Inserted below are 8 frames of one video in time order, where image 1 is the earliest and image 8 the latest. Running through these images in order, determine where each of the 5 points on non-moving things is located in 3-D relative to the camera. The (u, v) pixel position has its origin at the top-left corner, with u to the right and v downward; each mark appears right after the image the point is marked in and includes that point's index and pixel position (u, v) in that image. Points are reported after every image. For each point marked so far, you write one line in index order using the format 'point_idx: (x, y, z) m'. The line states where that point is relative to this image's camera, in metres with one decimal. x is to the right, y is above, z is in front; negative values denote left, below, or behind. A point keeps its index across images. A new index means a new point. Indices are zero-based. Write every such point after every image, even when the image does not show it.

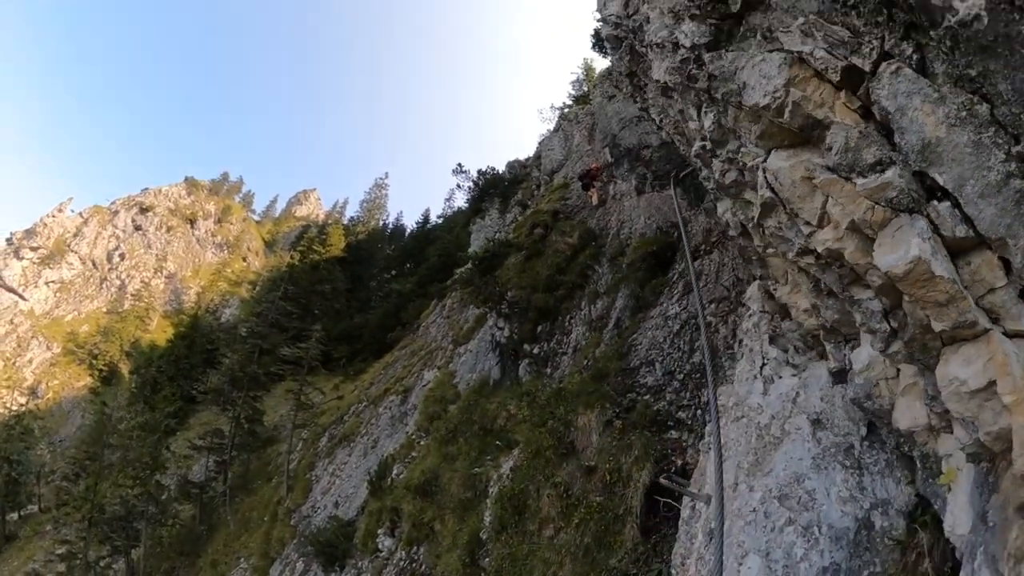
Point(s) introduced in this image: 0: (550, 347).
0: (+1.1, -1.6, +16.3) m
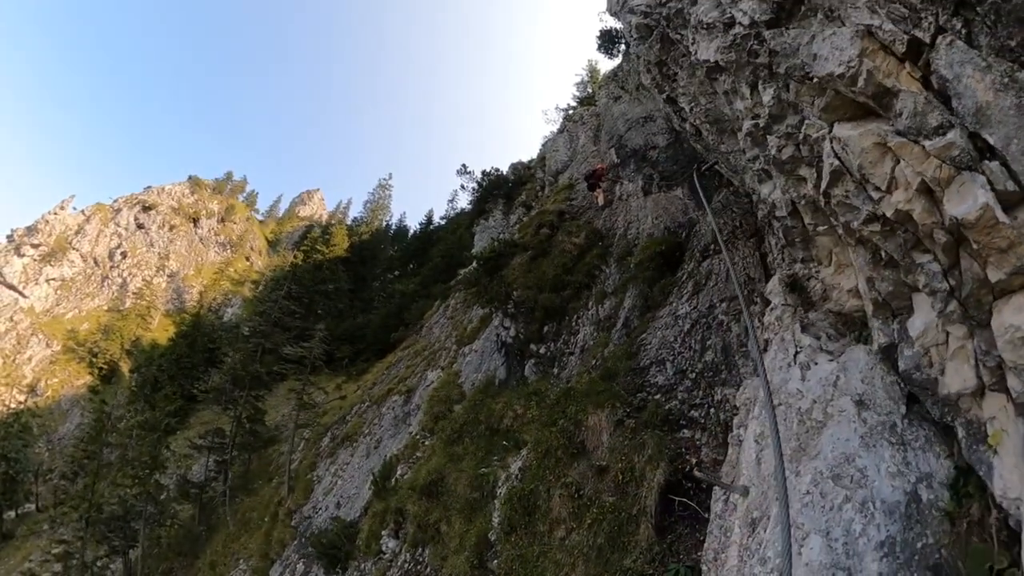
0: (+1.3, -1.6, +16.1) m
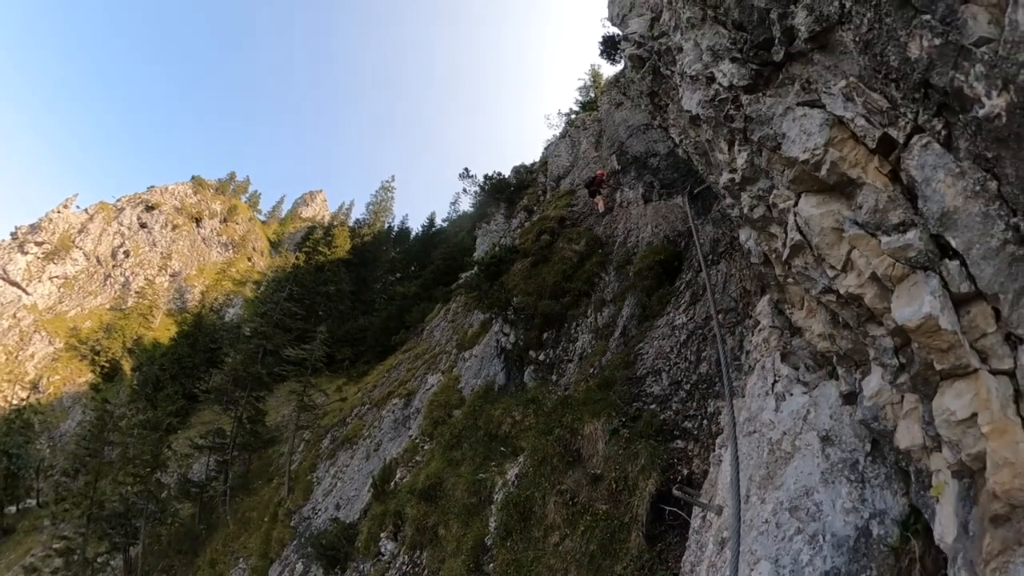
0: (+1.2, -1.8, +16.3) m
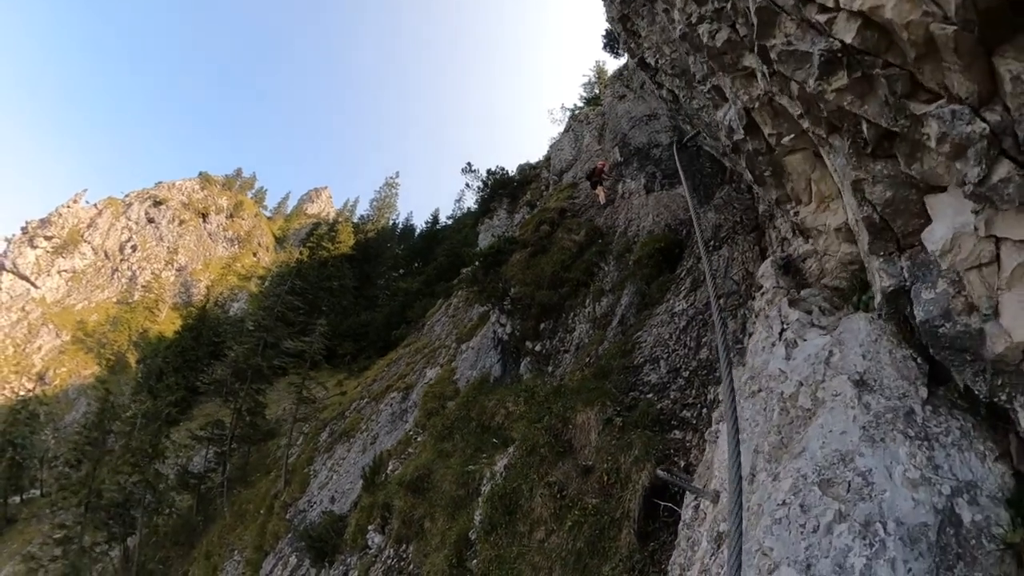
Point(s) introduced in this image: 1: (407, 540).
0: (+1.1, -1.5, +15.7) m
1: (-2.4, -5.8, +13.7) m
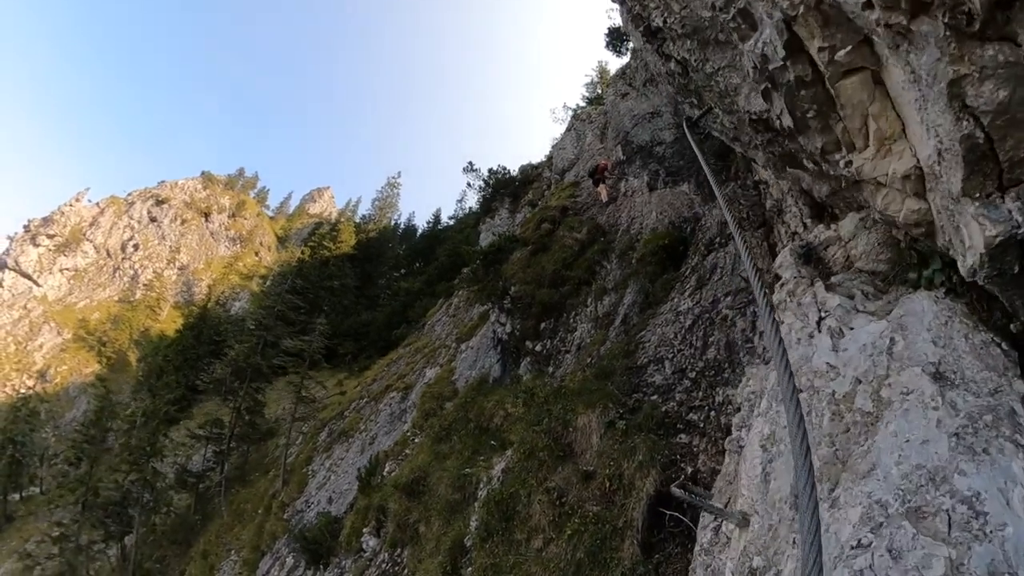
0: (+1.0, -1.4, +15.2) m
1: (-2.5, -5.7, +13.3) m
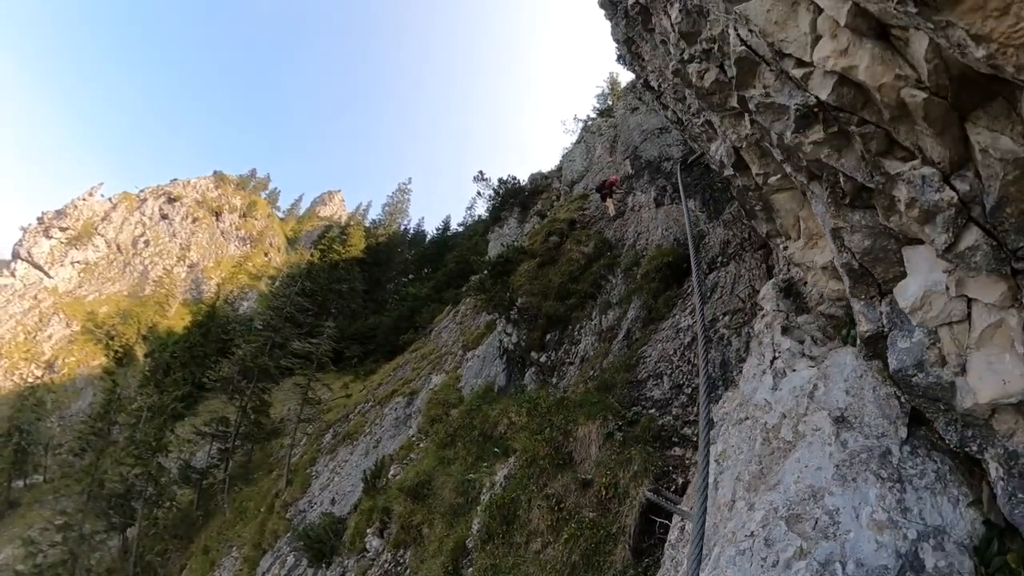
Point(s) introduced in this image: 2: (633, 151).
0: (+1.2, -1.8, +15.7) m
1: (-2.5, -5.9, +13.7) m
2: (+3.8, +4.4, +19.7) m
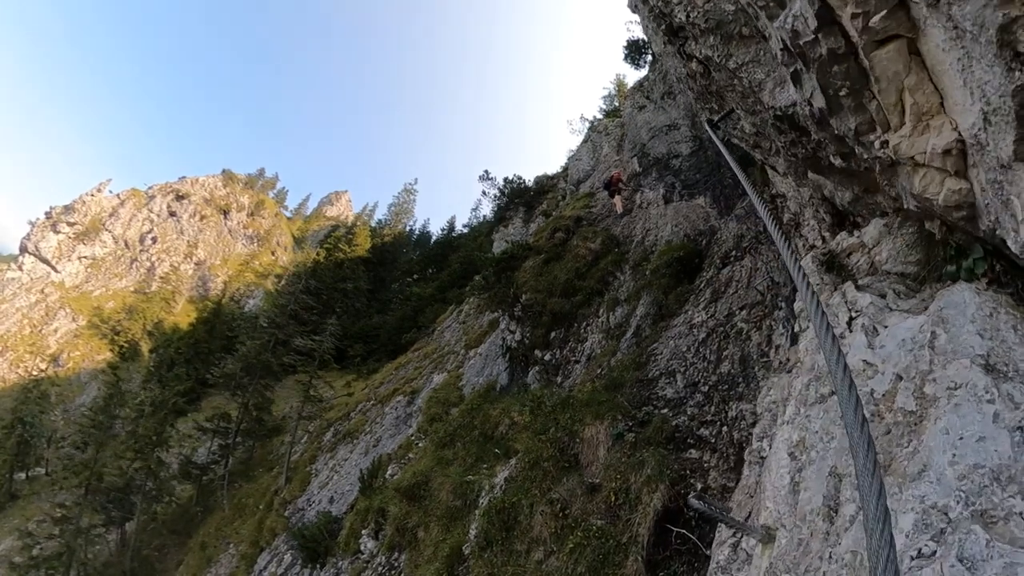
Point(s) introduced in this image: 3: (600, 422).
0: (+1.3, -1.6, +15.0) m
1: (-2.5, -5.7, +13.0) m
2: (+4.0, +4.5, +19.0) m
3: (+1.4, -2.1, +9.4) m
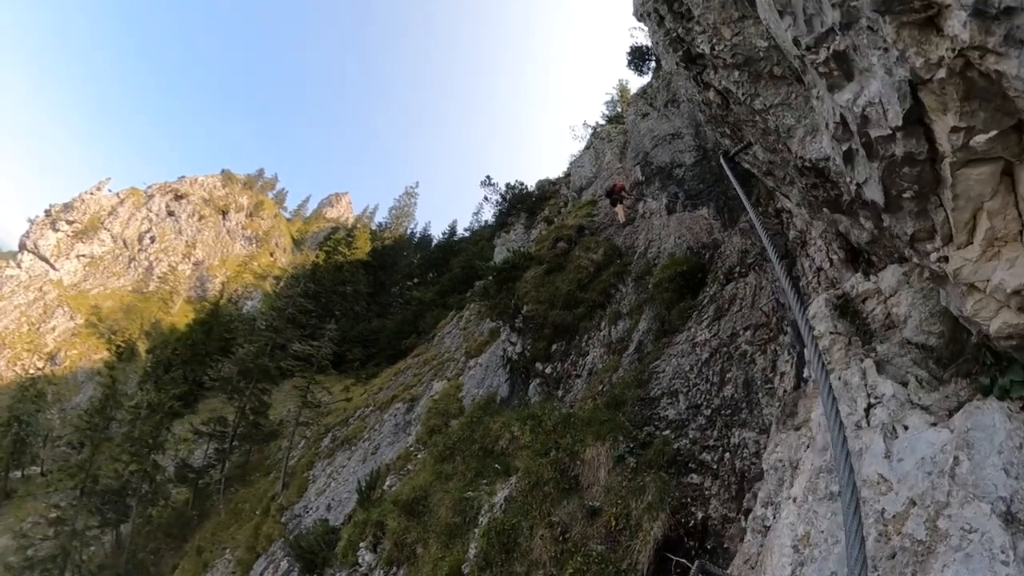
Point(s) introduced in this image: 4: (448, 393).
0: (+1.3, -2.0, +15.0) m
1: (-2.5, -6.0, +13.0) m
2: (+4.1, +4.1, +19.0) m
3: (+1.4, -2.4, +9.4) m
4: (-2.1, -3.4, +19.3) m
